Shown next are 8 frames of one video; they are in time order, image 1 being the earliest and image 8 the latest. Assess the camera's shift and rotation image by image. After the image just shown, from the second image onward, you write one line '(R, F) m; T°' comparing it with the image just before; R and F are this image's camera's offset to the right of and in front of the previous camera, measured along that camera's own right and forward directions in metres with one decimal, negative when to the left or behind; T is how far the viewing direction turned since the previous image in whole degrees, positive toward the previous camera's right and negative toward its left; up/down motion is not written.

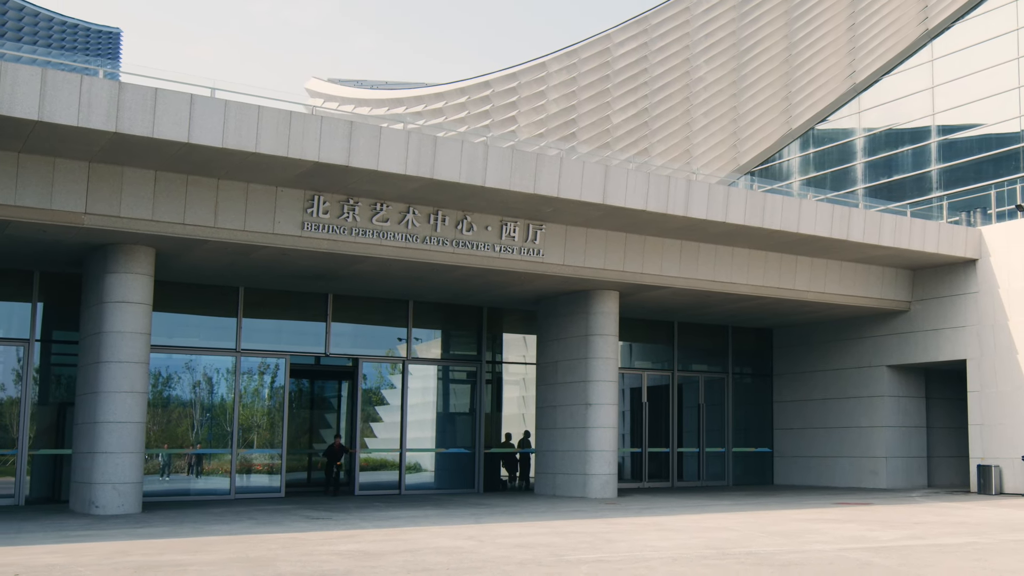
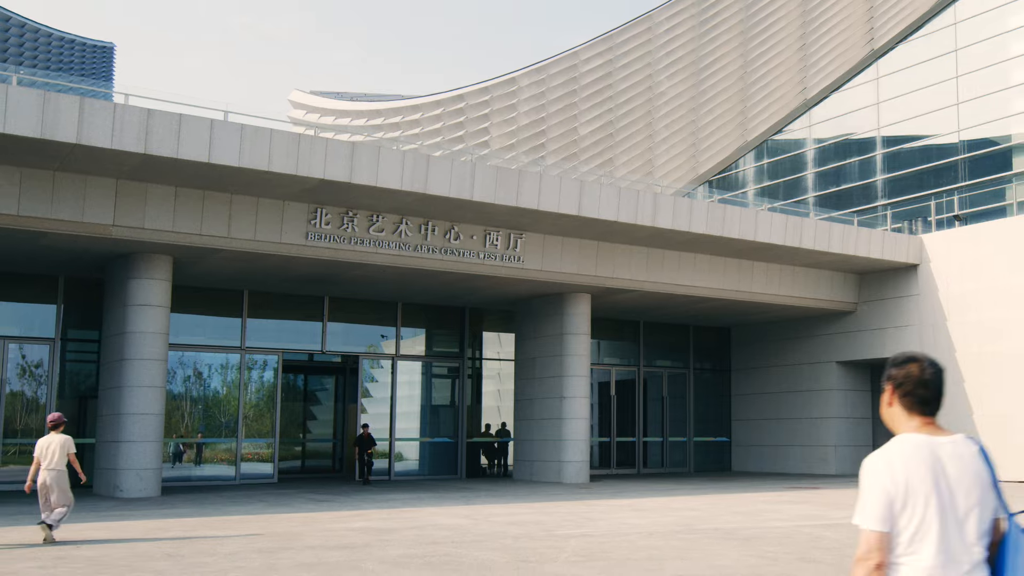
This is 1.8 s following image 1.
(-0.3, -1.5) m; +2°
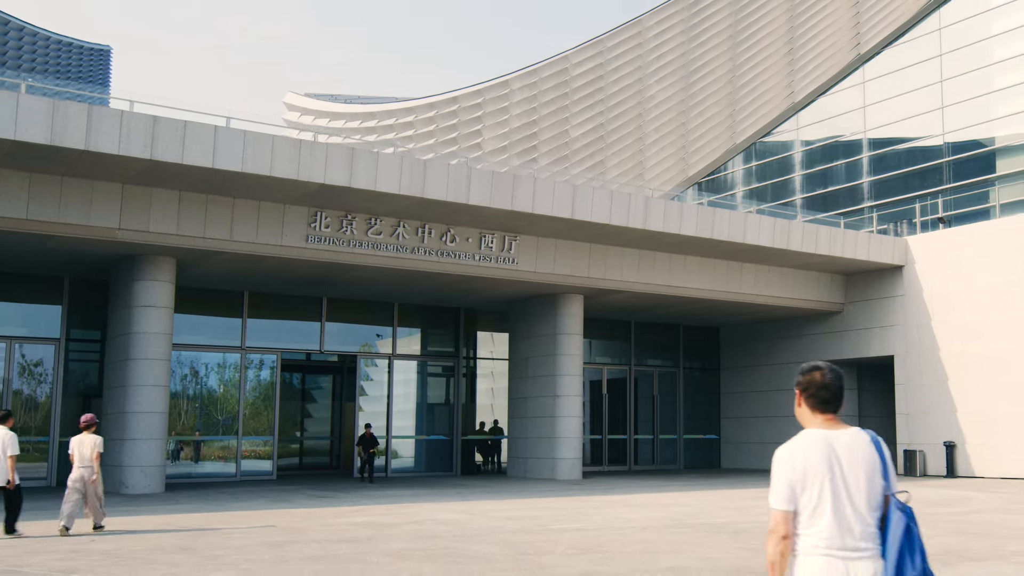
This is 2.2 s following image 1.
(-0.1, -0.4) m; +1°
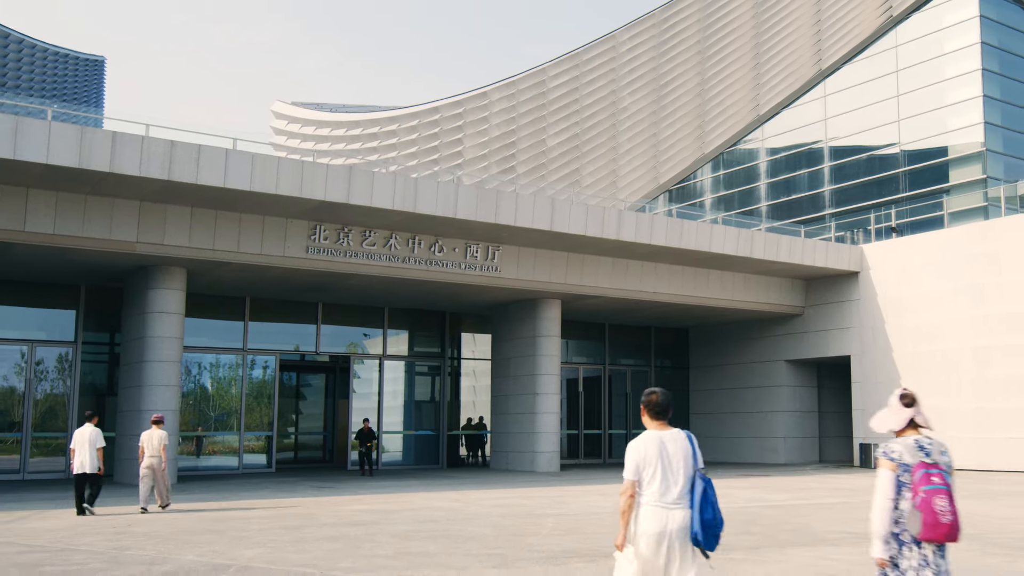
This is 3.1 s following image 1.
(-0.1, -1.4) m; +1°
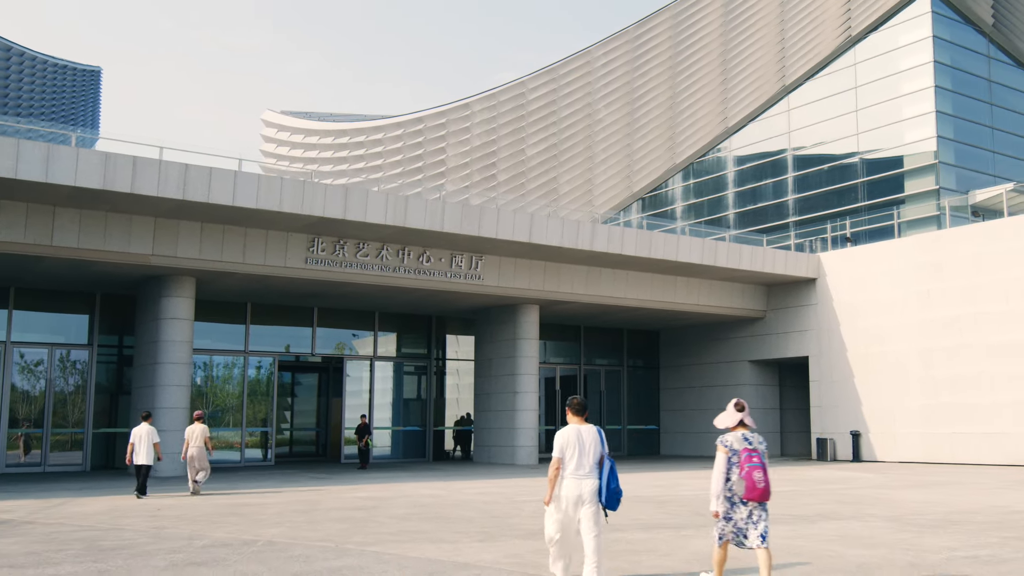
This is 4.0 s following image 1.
(0.0, -1.6) m; +1°
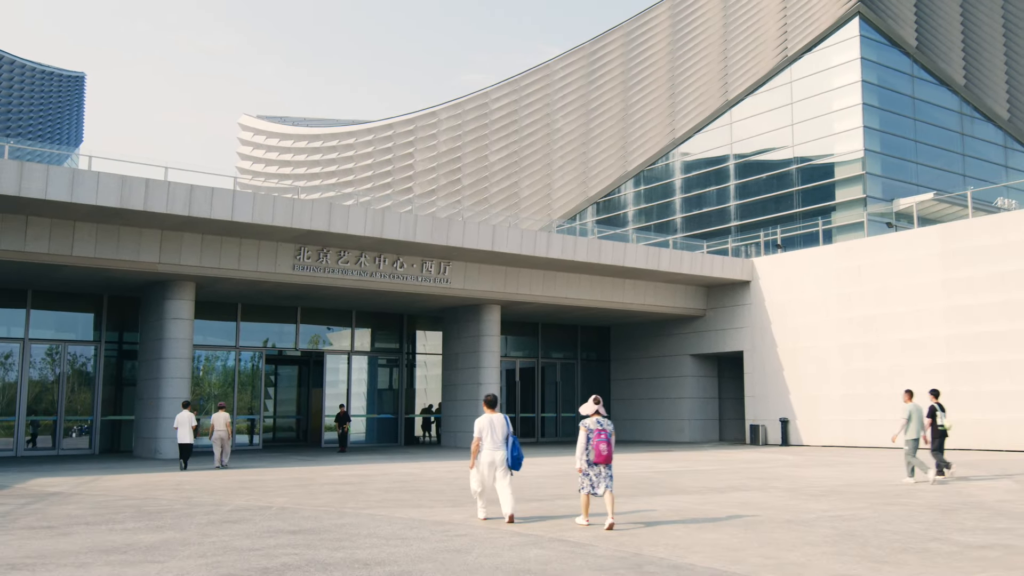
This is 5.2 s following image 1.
(0.0, -2.4) m; +2°
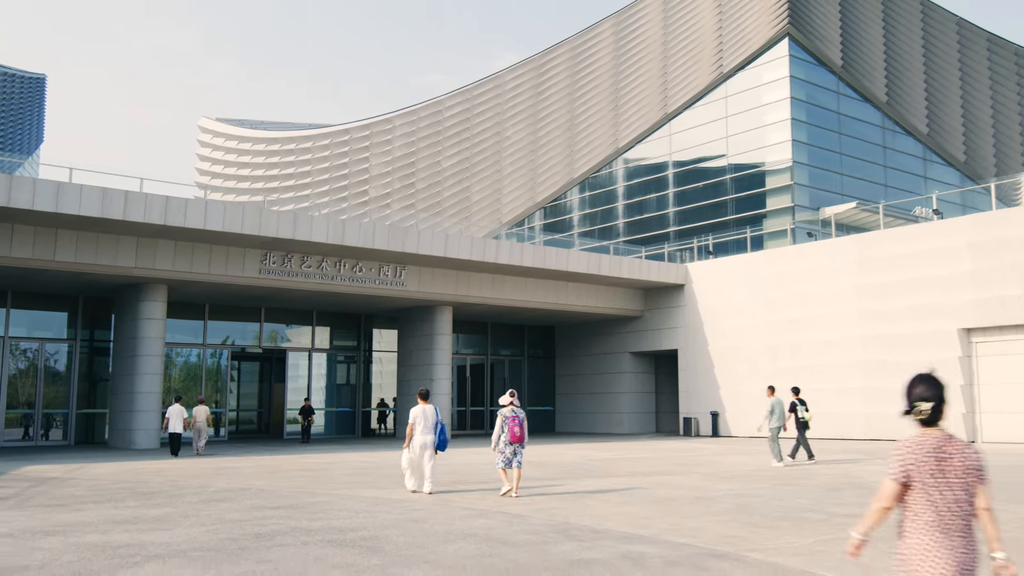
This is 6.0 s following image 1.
(0.0, -1.8) m; +3°
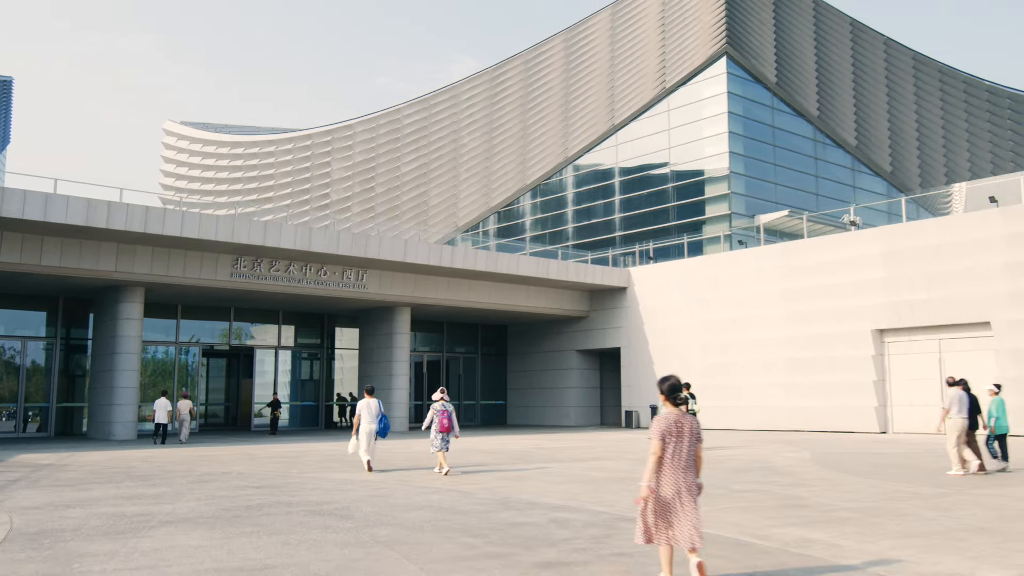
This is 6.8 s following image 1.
(+0.1, -1.9) m; +2°
